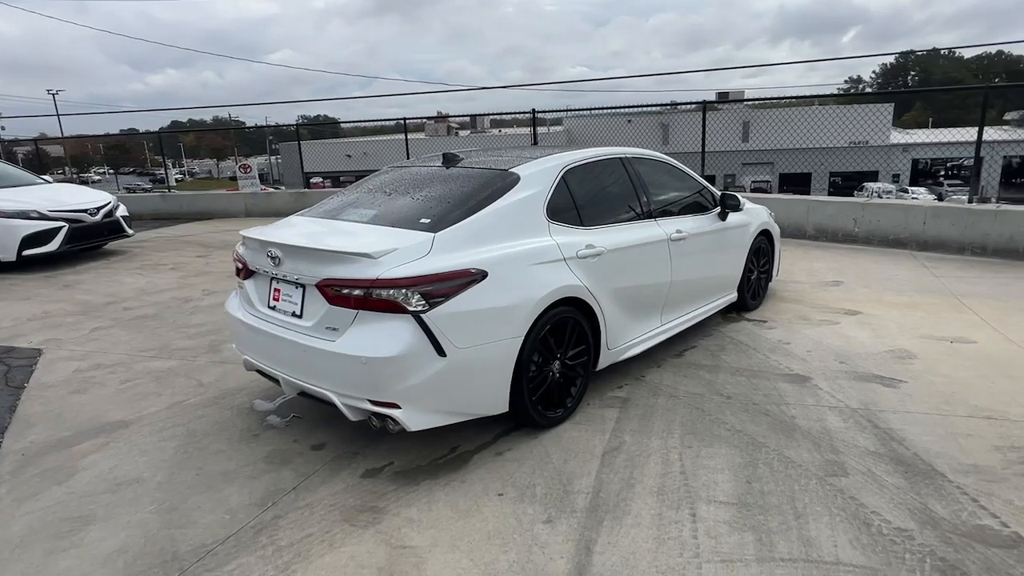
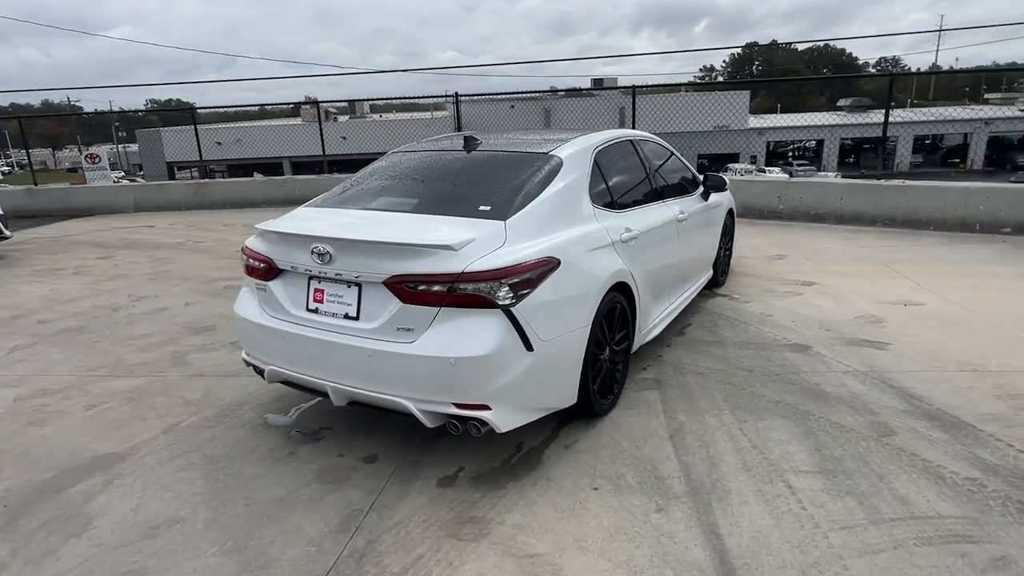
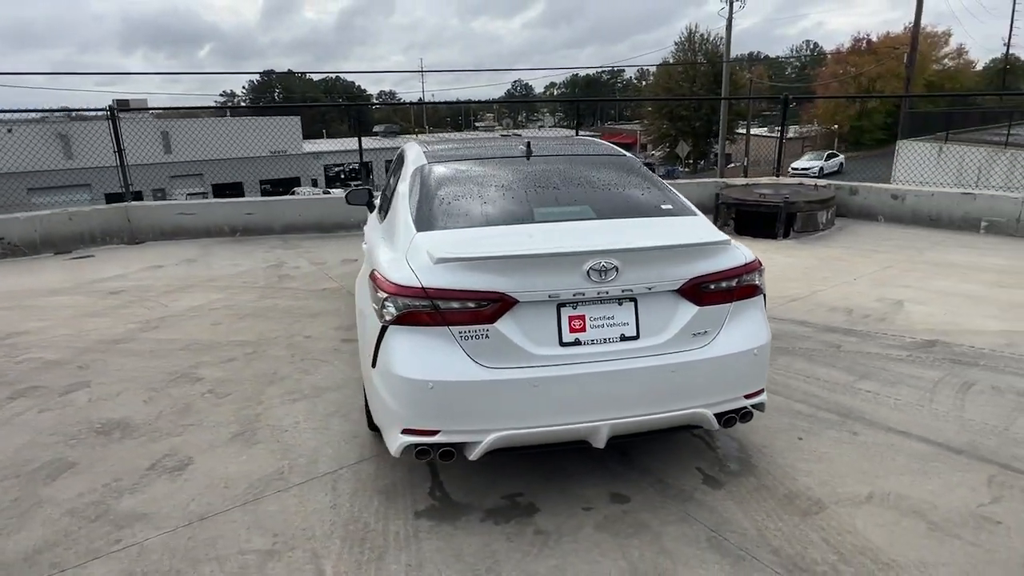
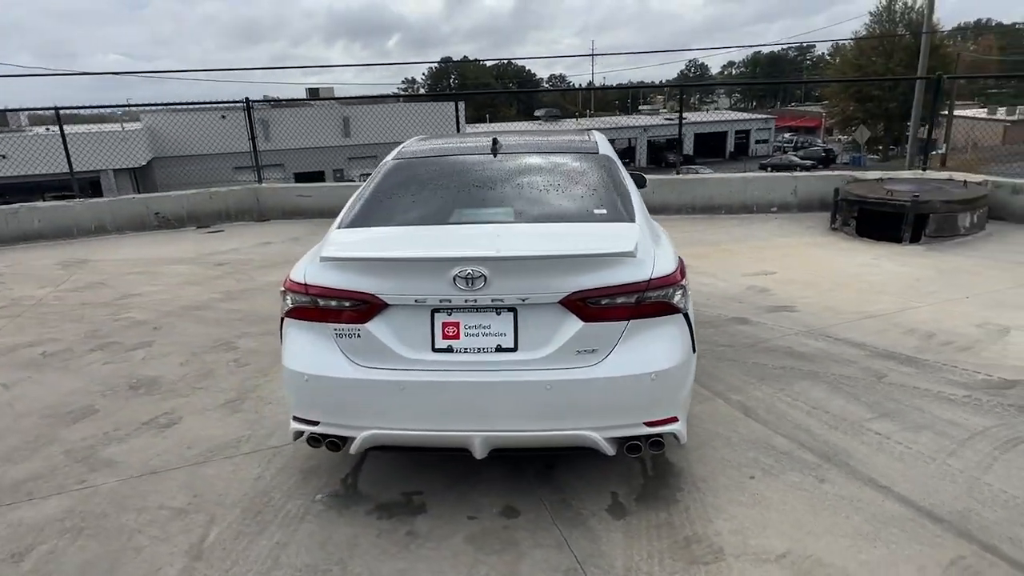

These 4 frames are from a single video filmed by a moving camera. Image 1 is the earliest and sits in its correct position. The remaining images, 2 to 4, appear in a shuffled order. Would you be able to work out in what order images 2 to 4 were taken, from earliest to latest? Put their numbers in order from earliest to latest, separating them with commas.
2, 4, 3
